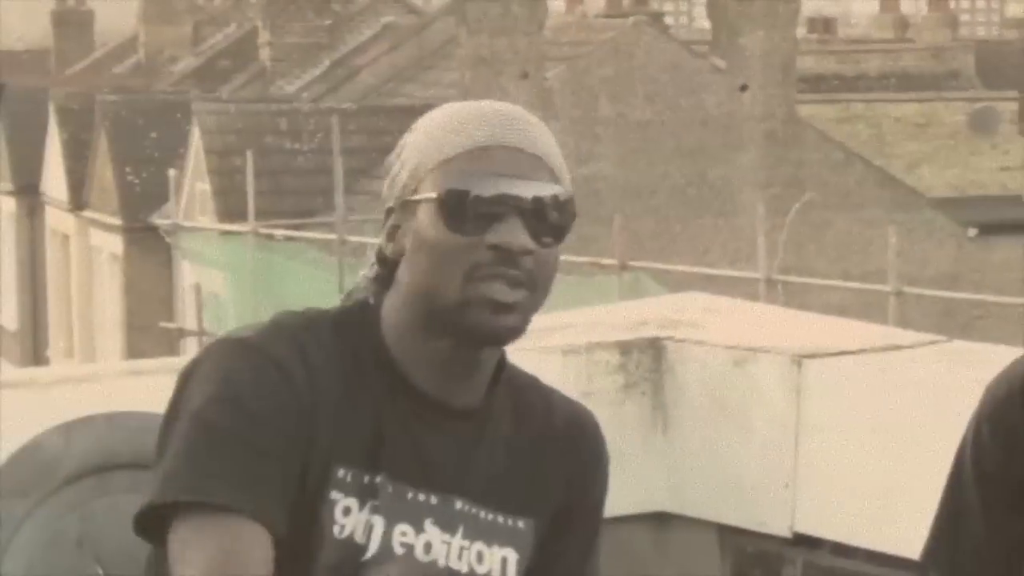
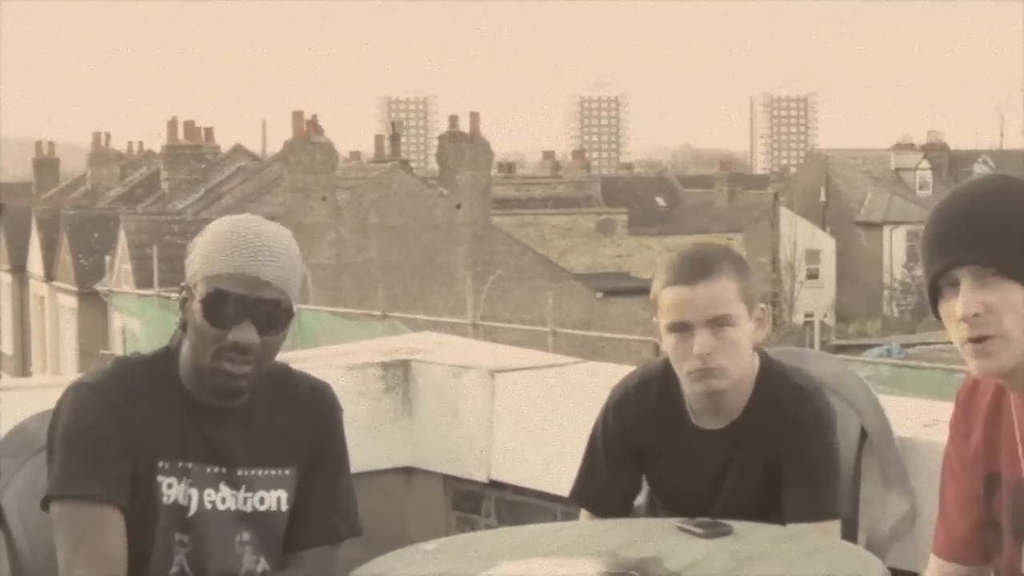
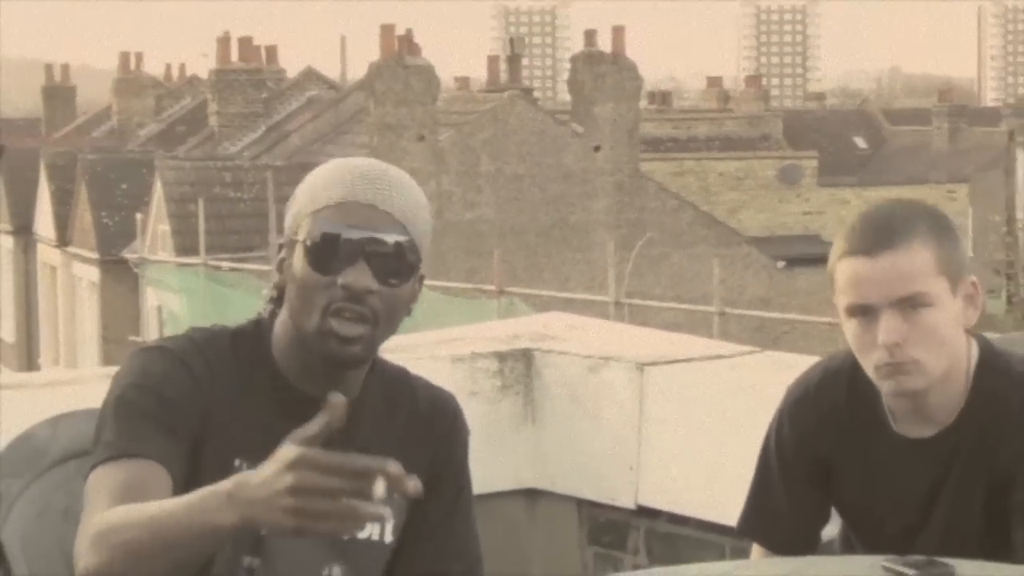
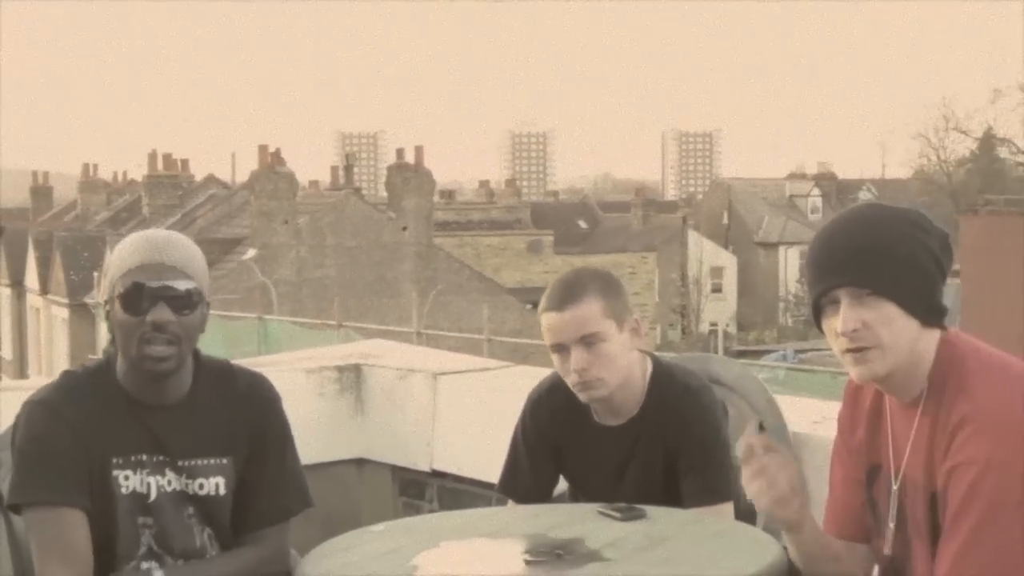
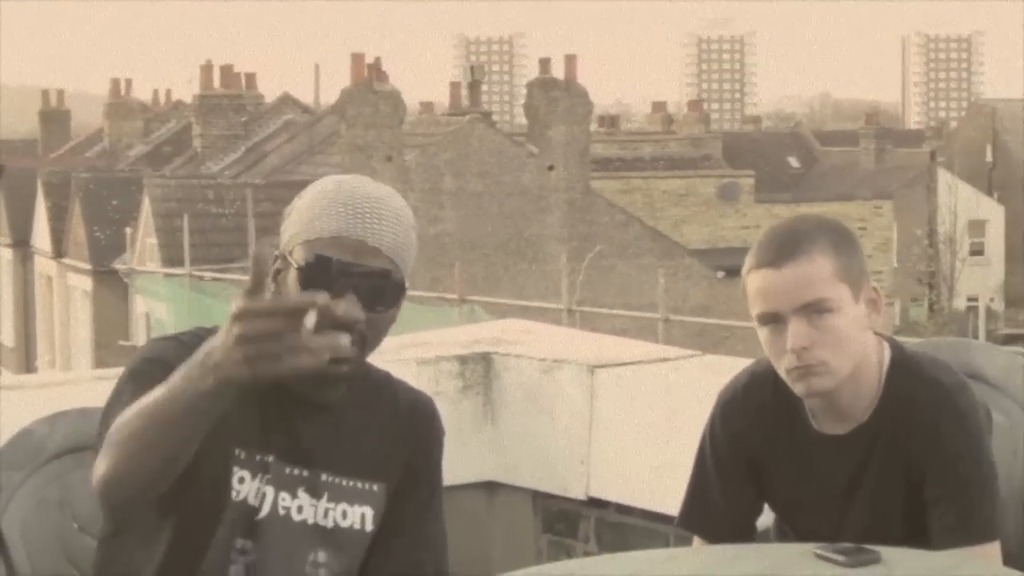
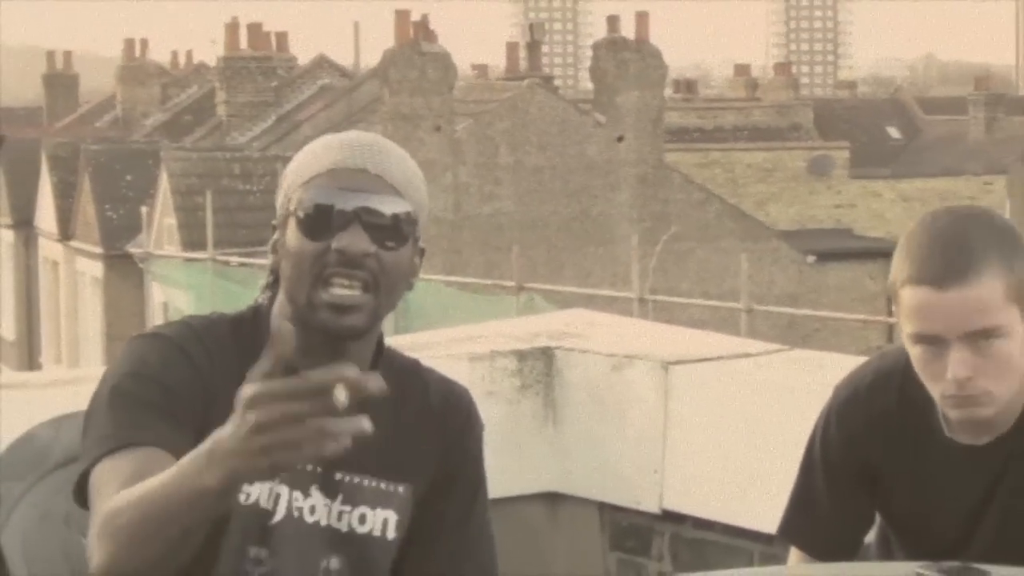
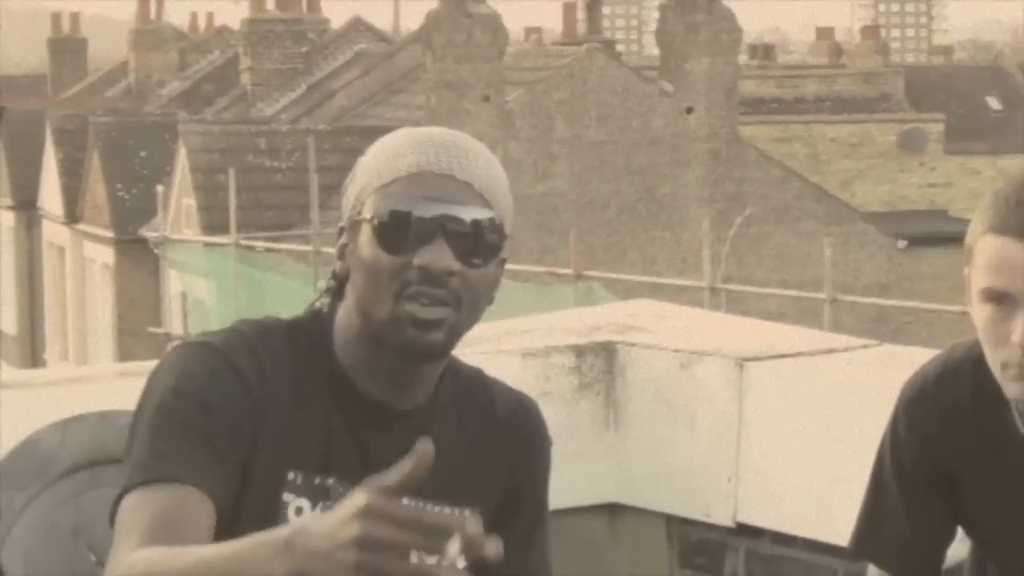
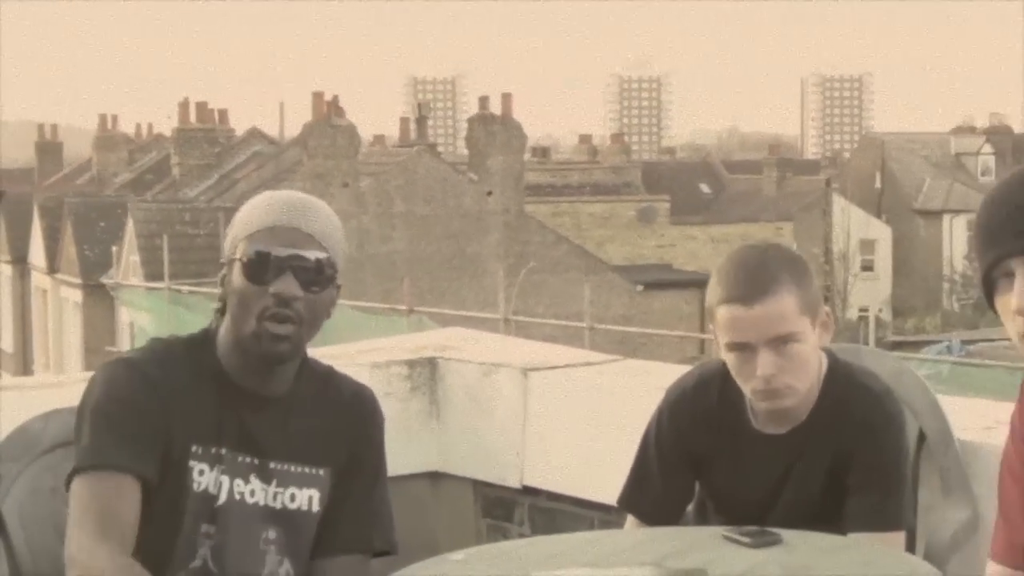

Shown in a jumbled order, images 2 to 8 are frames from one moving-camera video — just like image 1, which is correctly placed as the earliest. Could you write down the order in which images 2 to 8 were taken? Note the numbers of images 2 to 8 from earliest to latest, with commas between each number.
7, 6, 3, 5, 8, 2, 4
